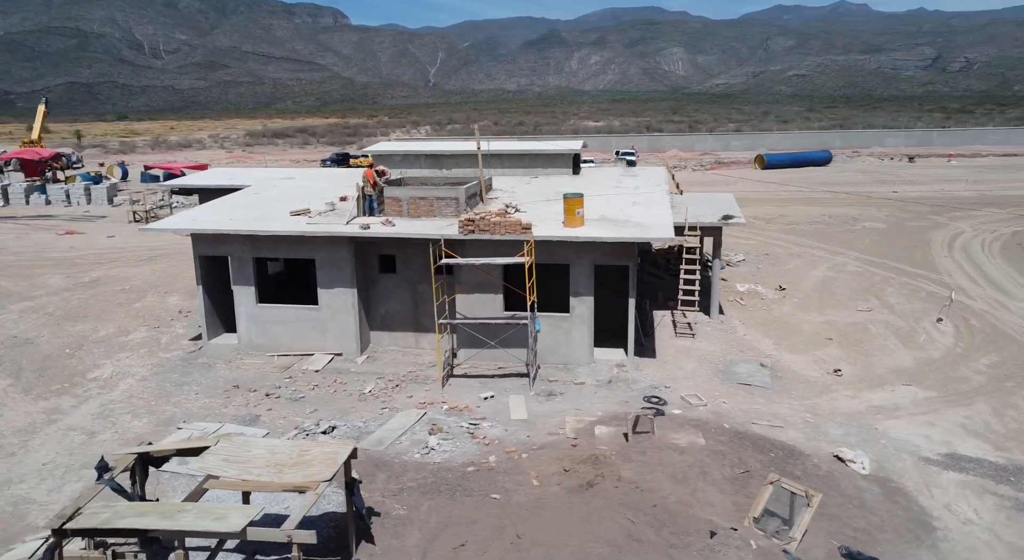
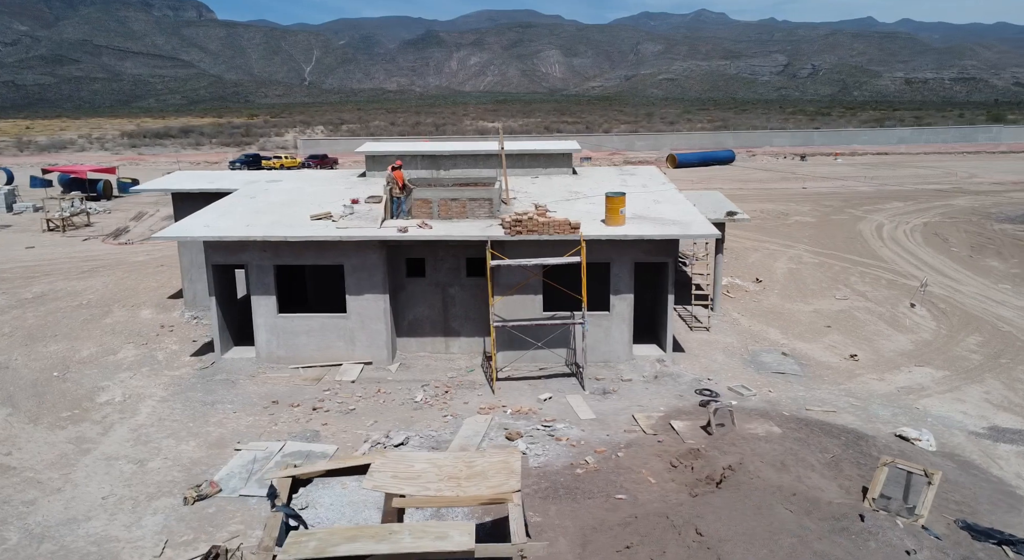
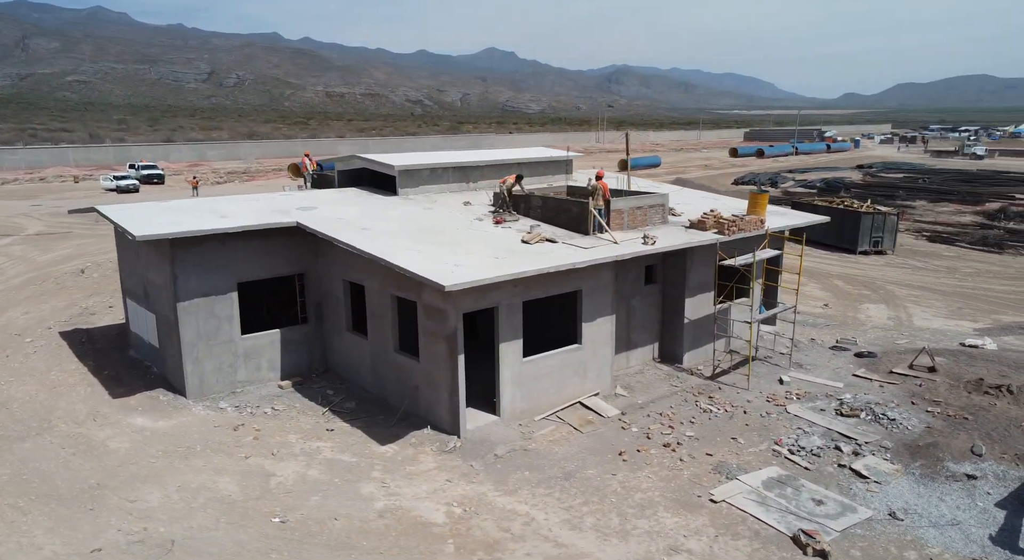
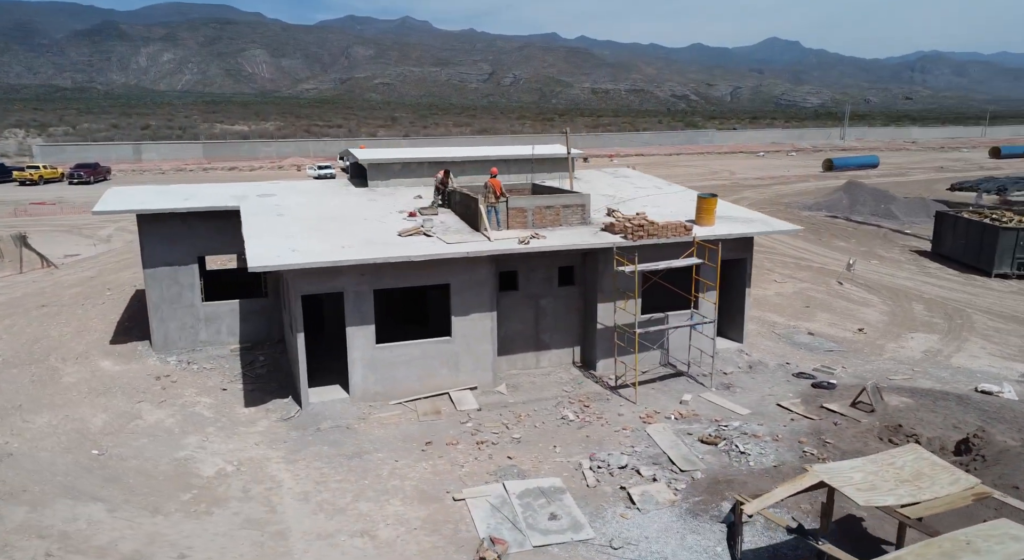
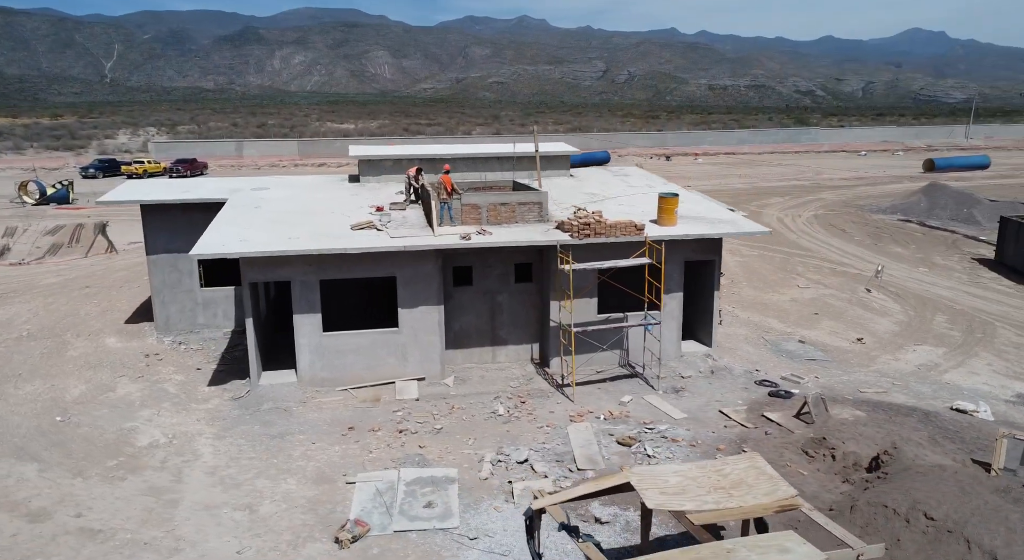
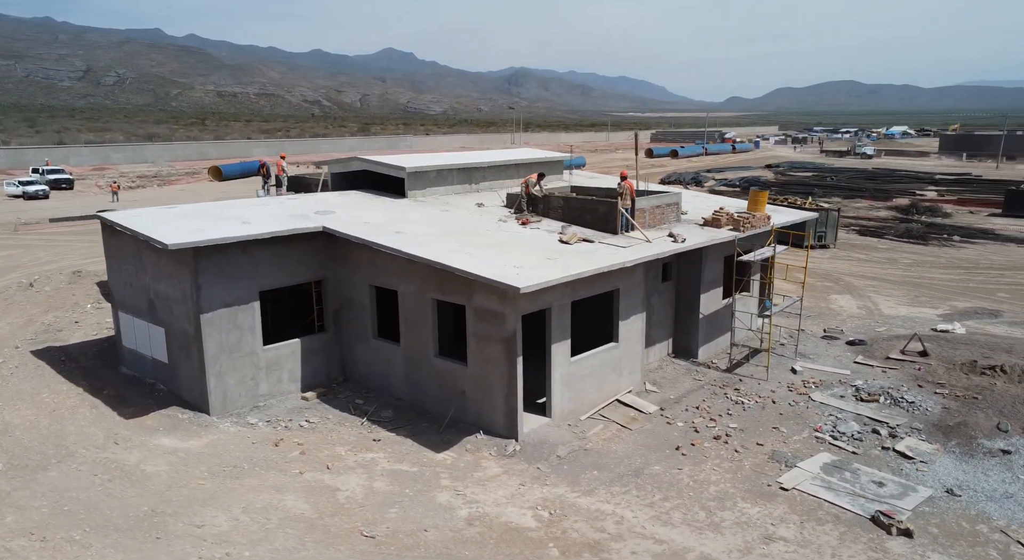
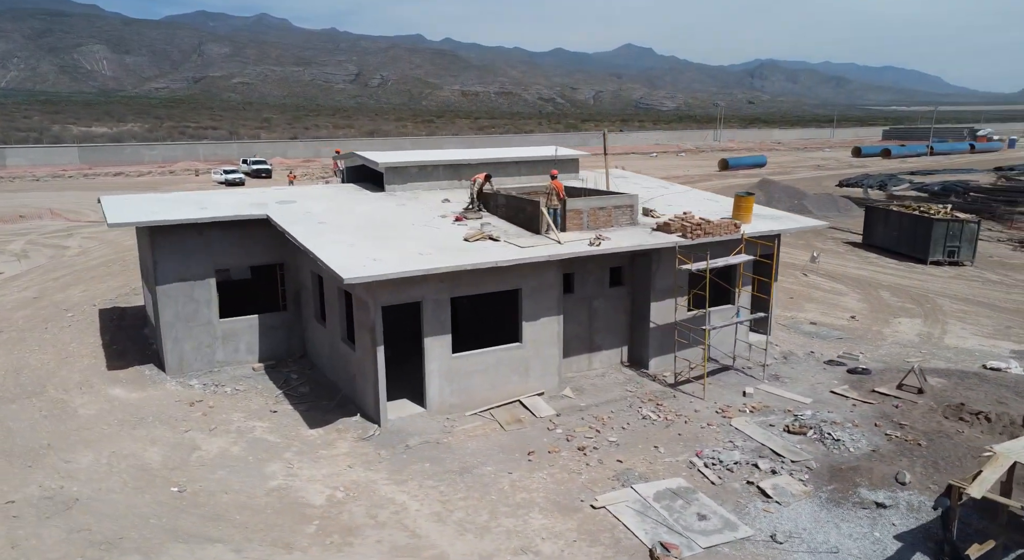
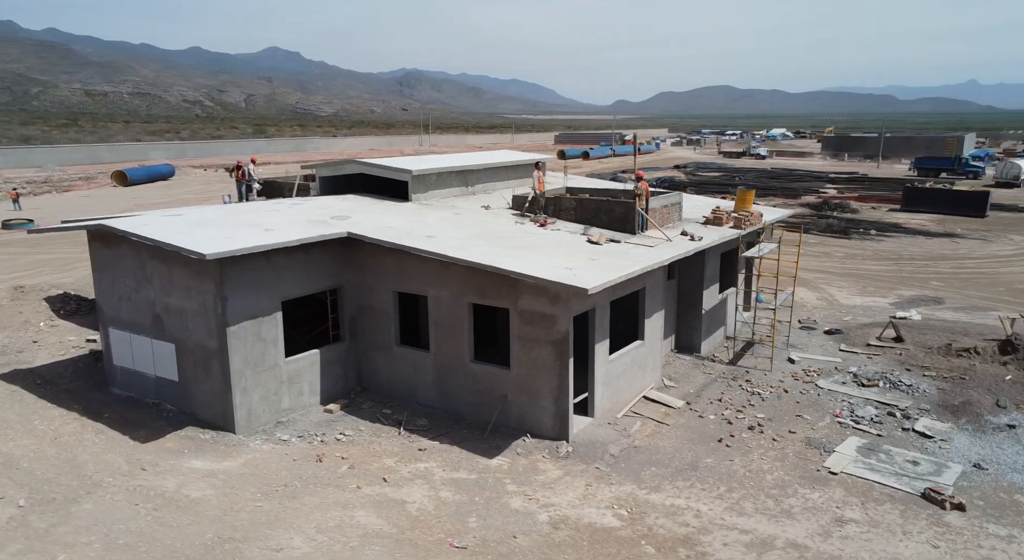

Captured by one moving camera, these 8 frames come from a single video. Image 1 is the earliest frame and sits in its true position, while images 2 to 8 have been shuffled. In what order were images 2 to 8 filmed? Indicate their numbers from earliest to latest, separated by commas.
2, 5, 4, 7, 3, 6, 8
